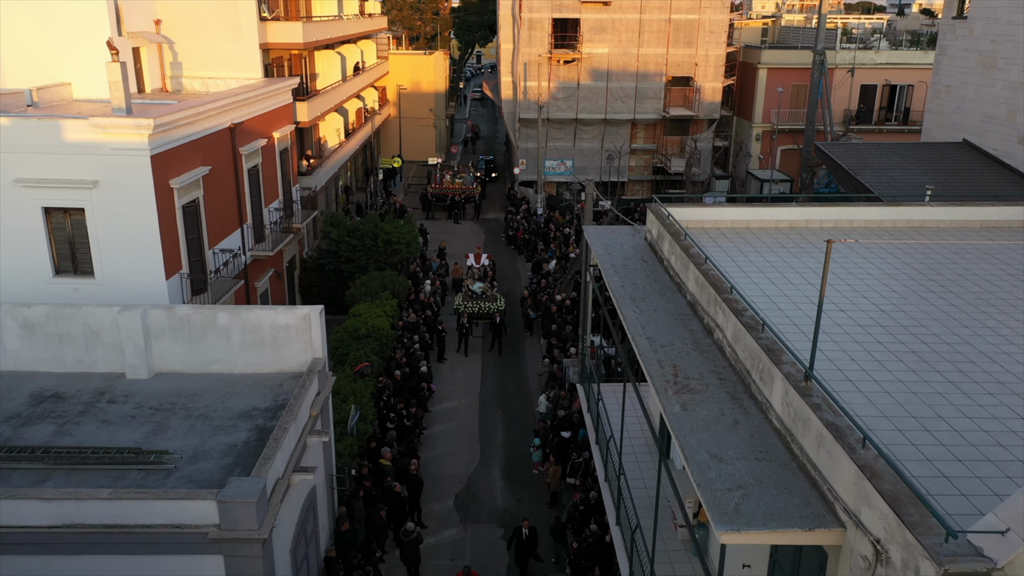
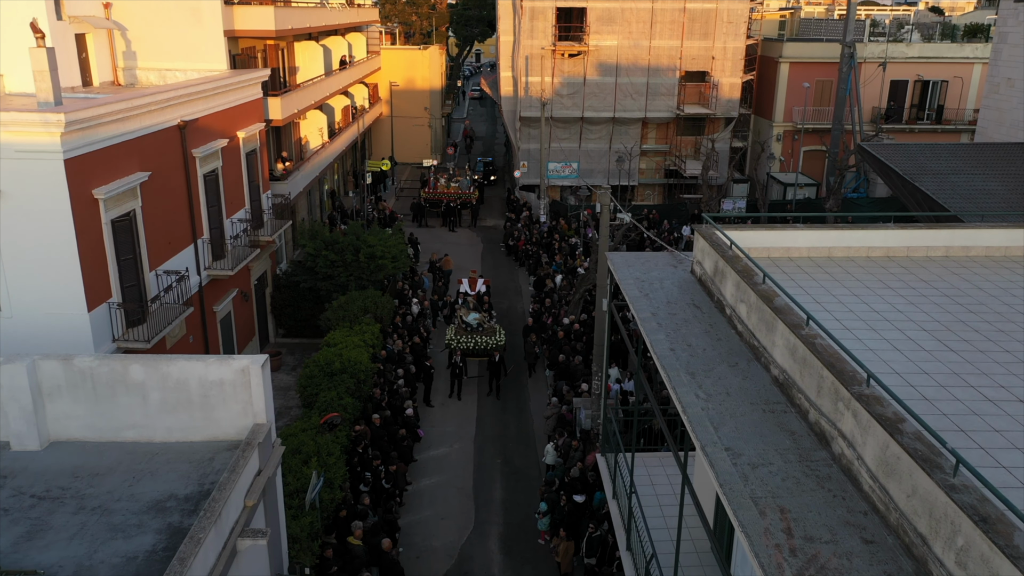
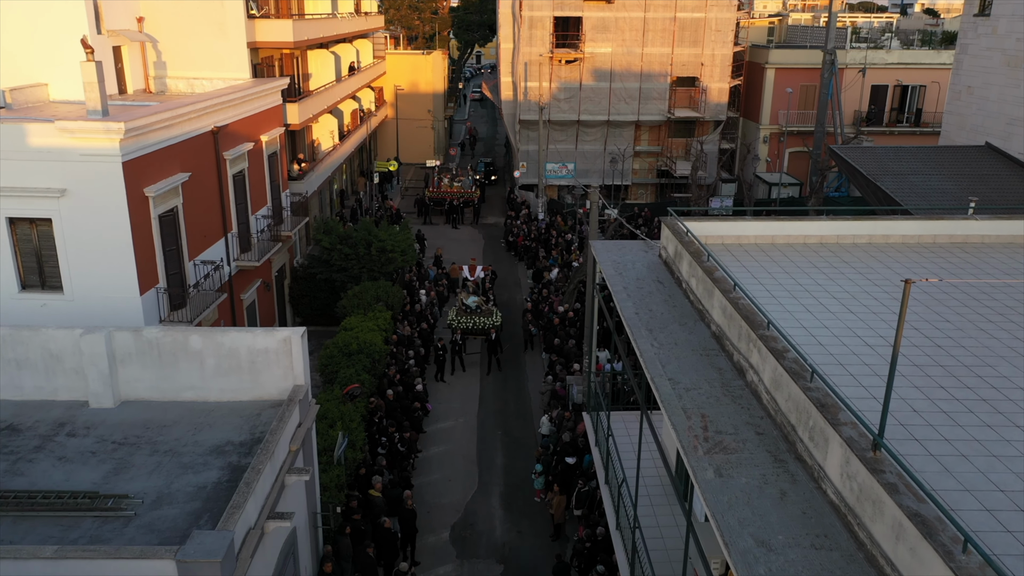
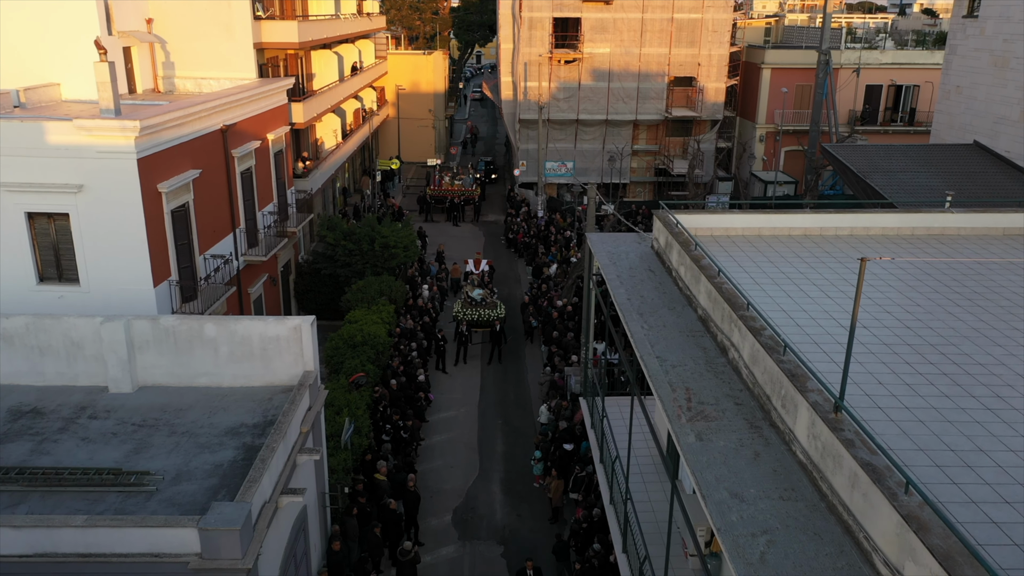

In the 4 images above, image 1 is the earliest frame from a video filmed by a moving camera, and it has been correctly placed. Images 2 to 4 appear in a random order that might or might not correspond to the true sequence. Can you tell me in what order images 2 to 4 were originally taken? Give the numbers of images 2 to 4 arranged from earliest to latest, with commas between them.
4, 3, 2
